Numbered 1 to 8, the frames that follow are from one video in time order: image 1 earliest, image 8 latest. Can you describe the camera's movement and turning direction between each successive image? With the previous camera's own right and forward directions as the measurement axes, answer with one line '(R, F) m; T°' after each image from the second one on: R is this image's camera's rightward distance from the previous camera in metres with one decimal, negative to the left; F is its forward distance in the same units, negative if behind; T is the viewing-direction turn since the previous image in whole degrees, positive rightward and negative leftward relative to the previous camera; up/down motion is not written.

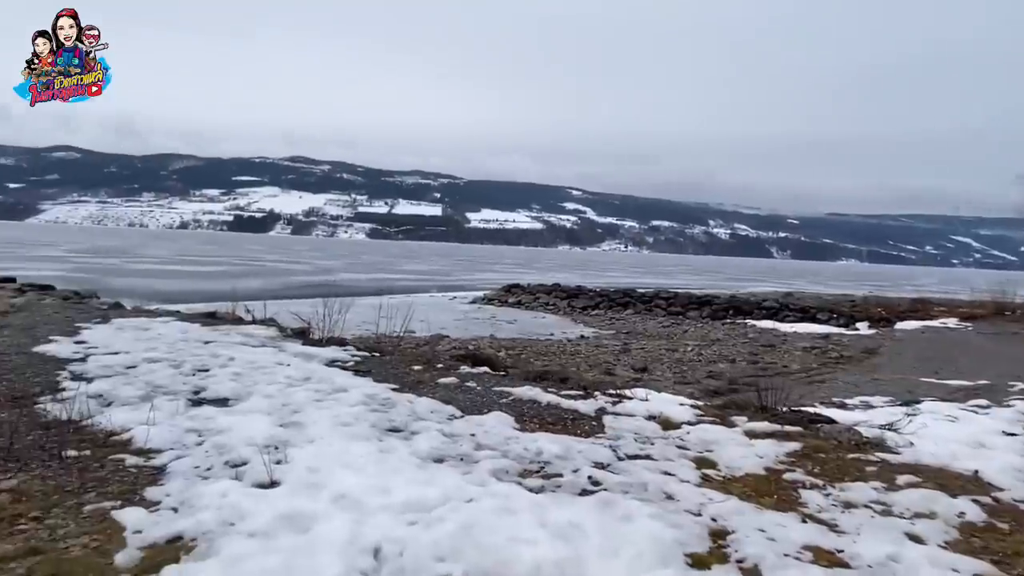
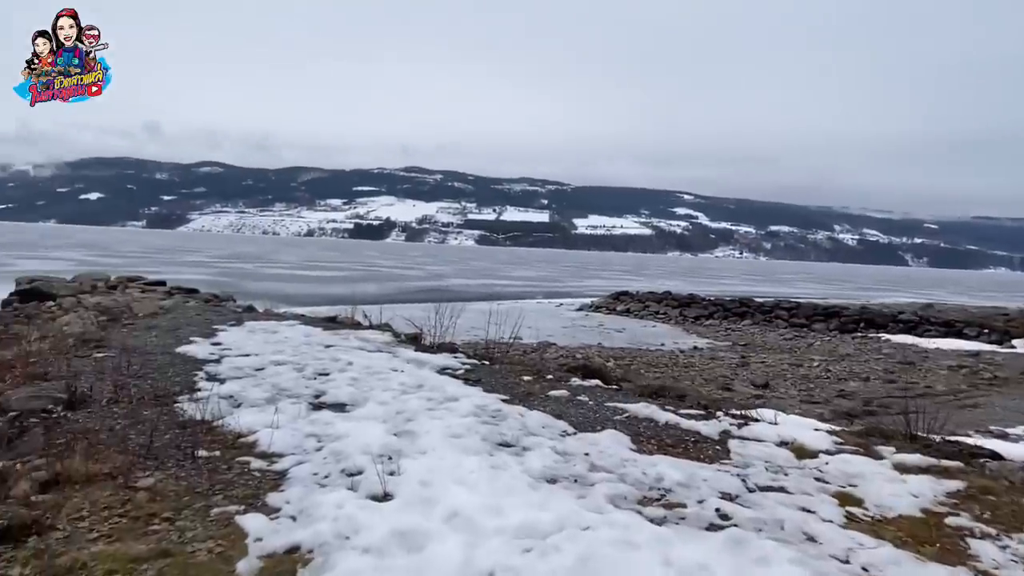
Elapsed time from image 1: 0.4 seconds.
(-0.1, +0.2) m; -10°
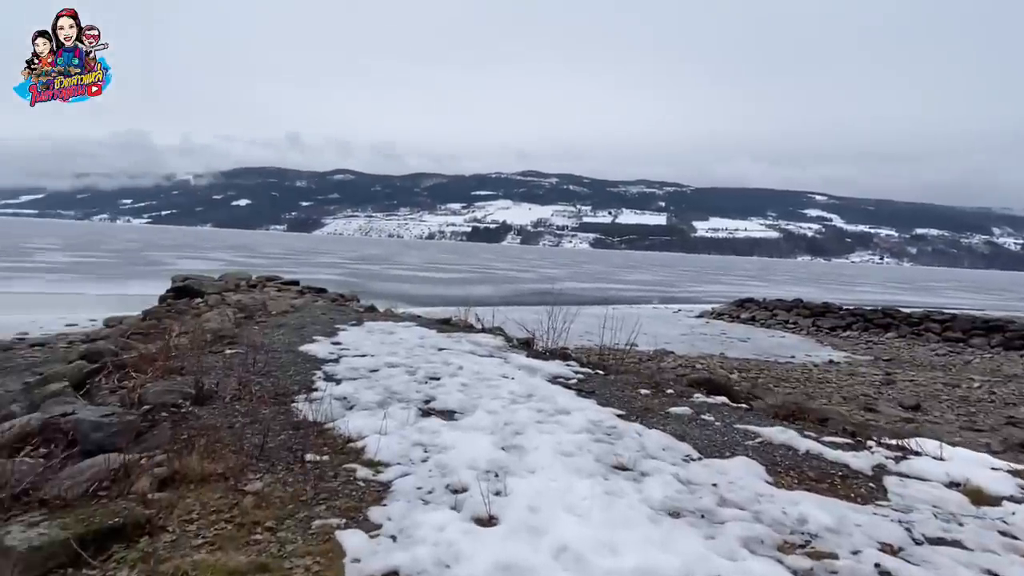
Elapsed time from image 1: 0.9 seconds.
(0.0, +0.4) m; -10°
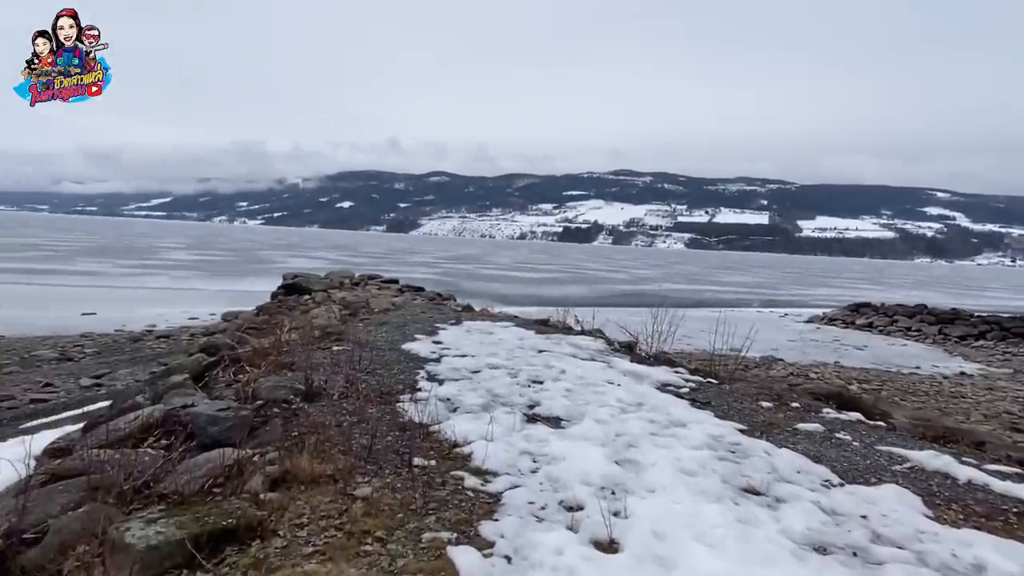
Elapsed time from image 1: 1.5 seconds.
(-0.2, +0.3) m; -8°
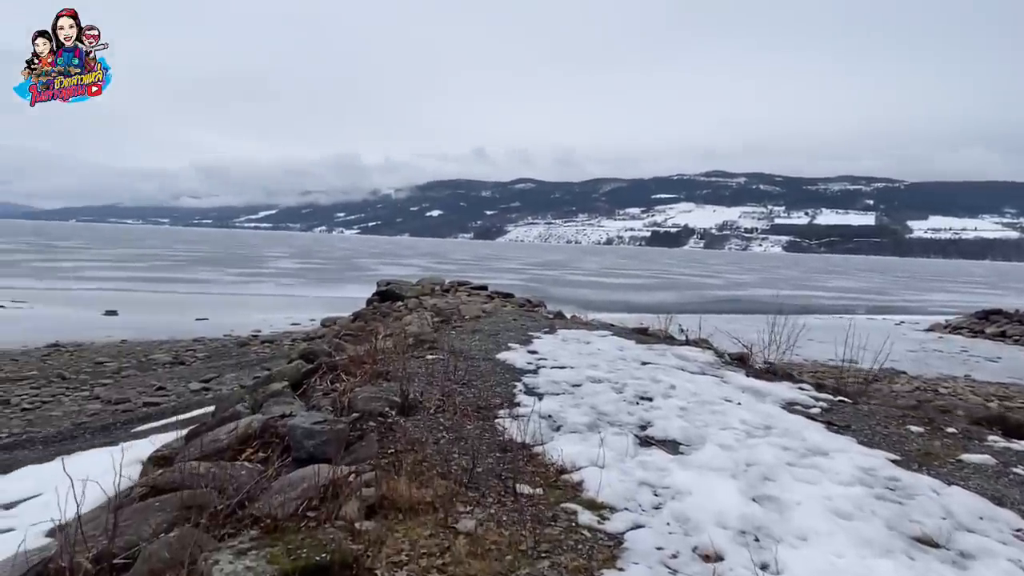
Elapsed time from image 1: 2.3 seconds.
(-0.2, +0.5) m; -8°
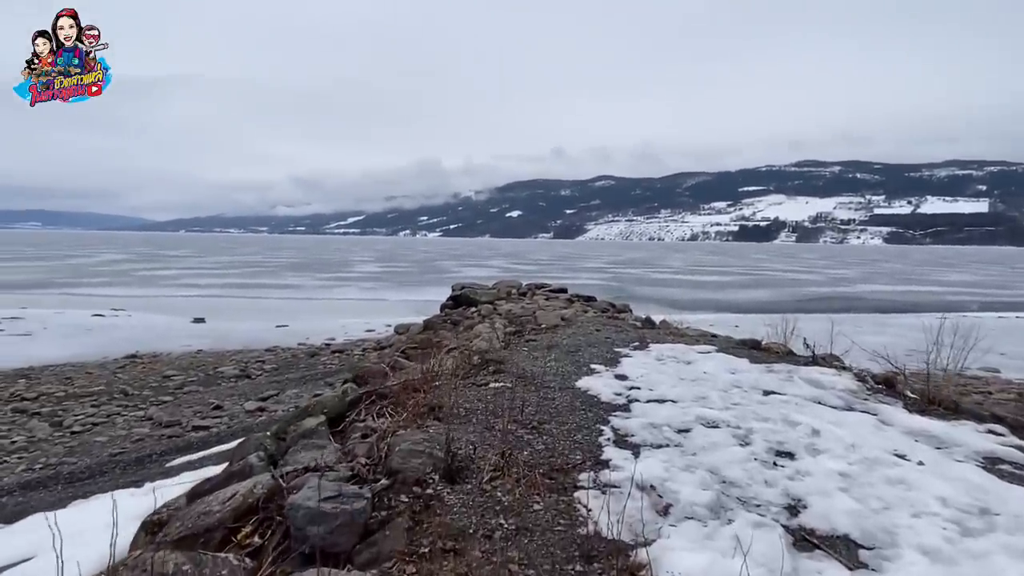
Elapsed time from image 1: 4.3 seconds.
(0.0, +1.5) m; -7°
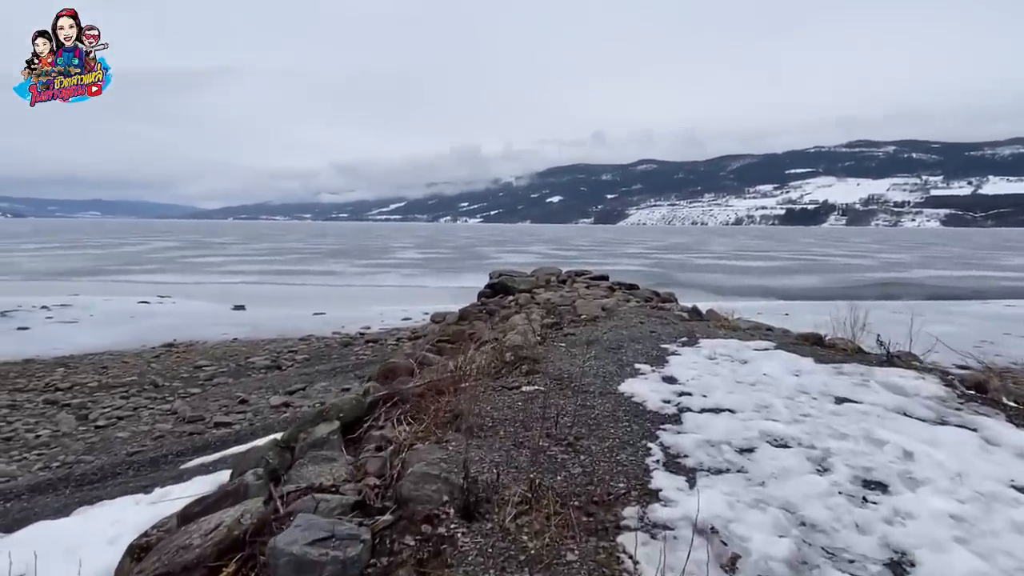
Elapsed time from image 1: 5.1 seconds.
(+0.1, +0.7) m; -4°
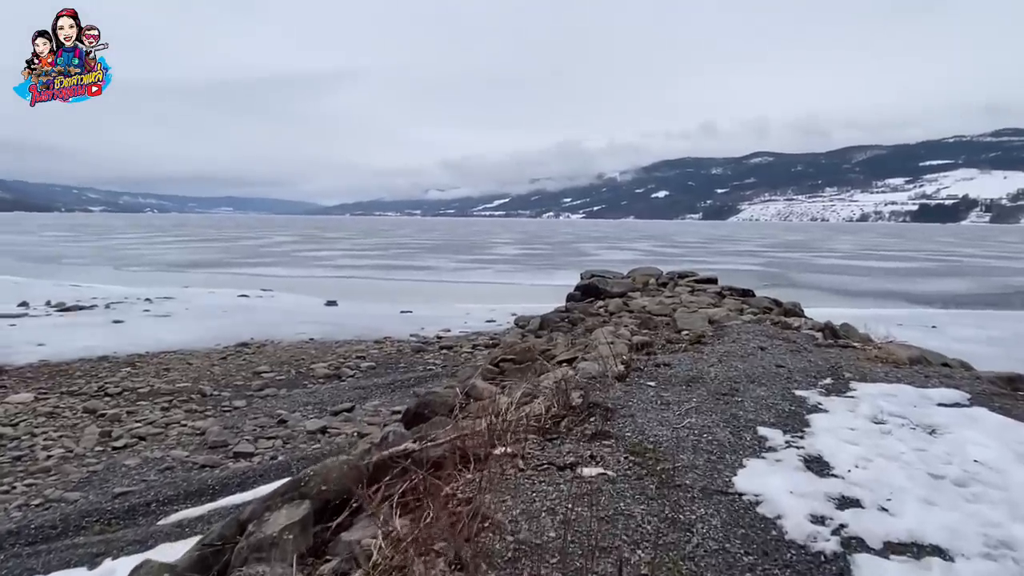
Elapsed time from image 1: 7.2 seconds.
(+0.3, +2.0) m; -9°
